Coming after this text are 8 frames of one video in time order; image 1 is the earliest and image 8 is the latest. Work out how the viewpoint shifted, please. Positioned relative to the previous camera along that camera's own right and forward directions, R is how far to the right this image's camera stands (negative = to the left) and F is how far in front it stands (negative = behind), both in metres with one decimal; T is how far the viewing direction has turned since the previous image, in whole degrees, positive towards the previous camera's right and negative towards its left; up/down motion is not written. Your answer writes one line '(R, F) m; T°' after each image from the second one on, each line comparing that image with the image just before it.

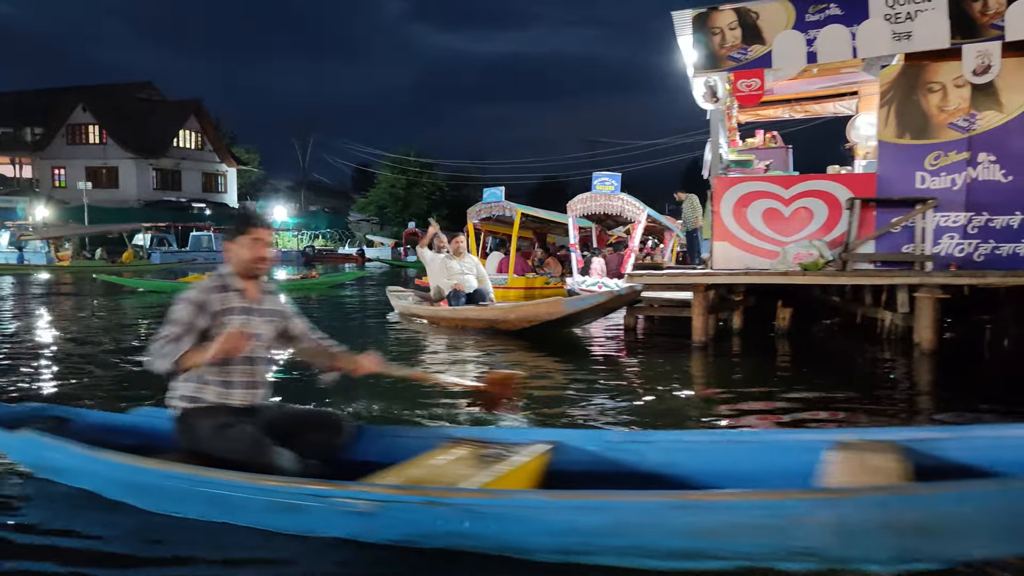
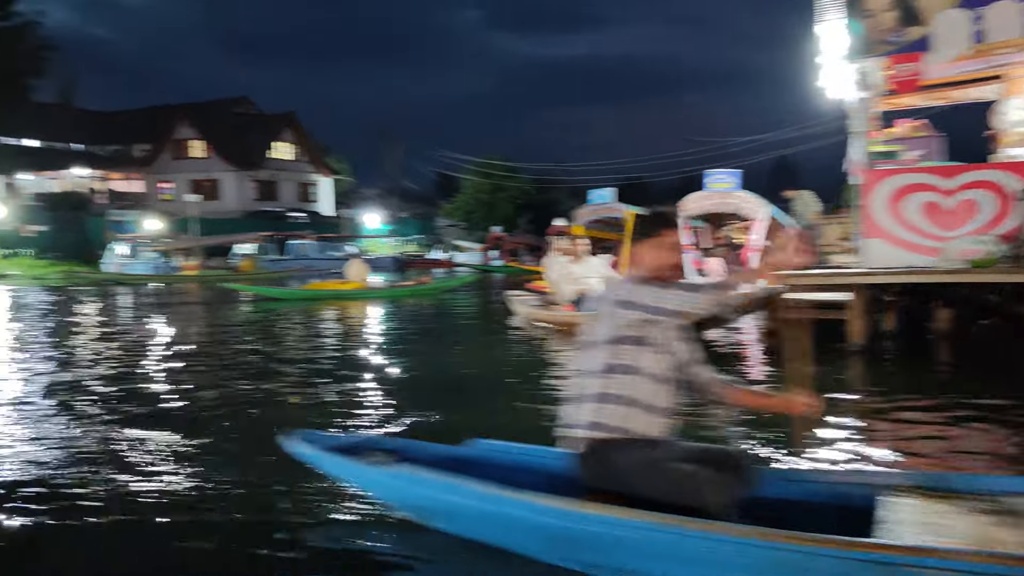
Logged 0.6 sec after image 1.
(-0.5, +0.2) m; -6°
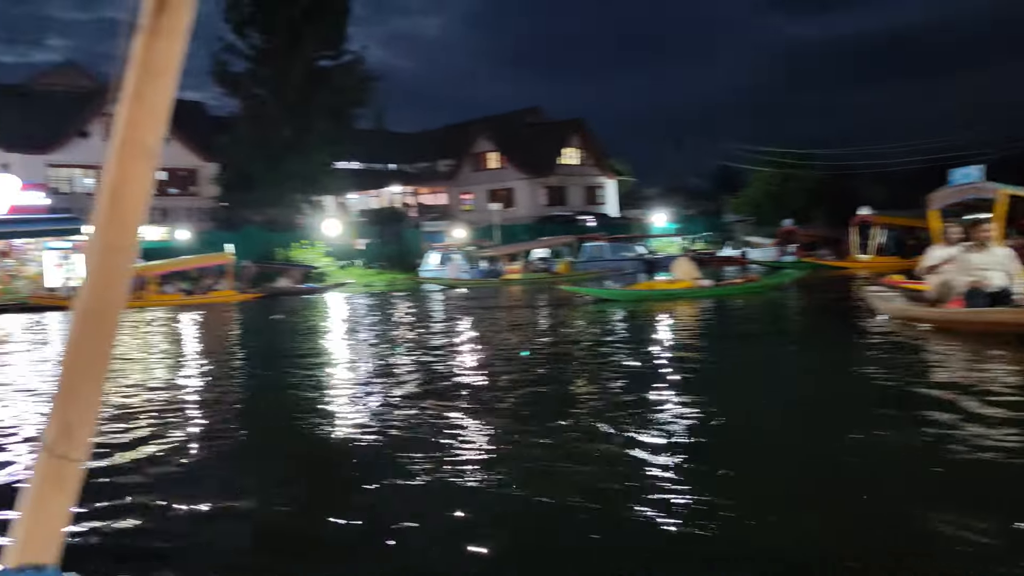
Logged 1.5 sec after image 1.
(-1.0, +0.1) m; -19°
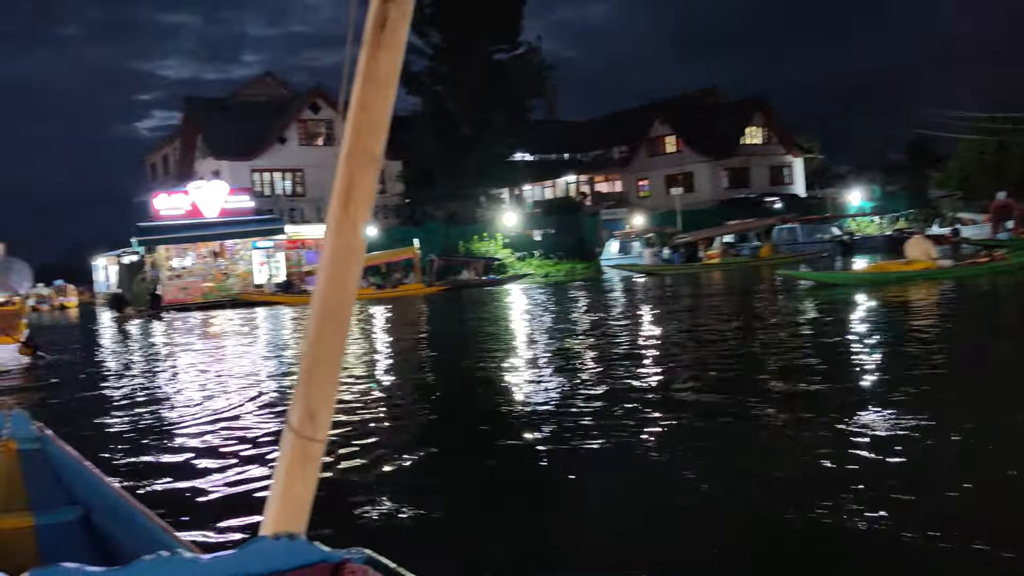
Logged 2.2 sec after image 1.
(-0.8, +0.2) m; -11°
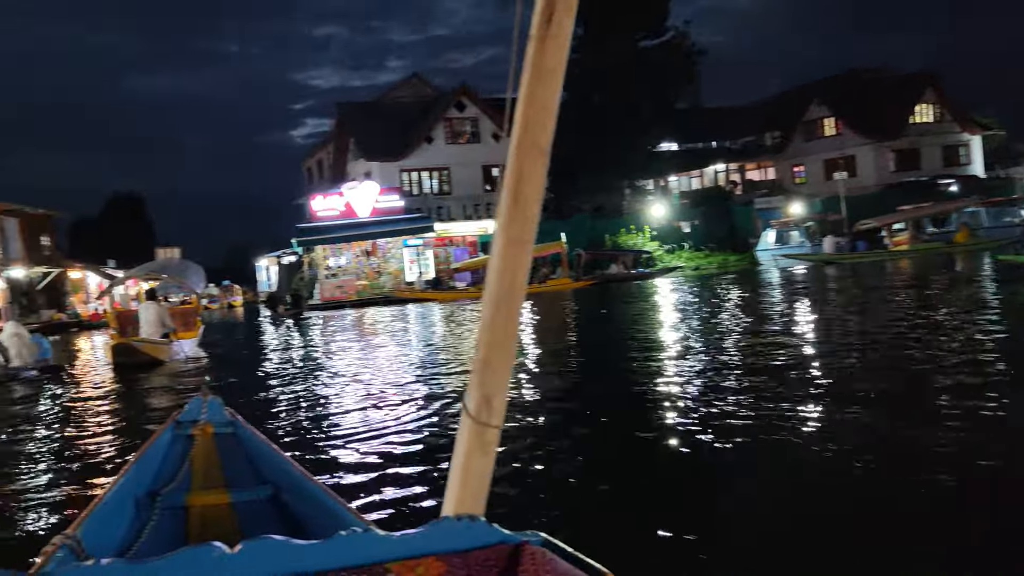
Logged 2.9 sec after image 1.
(-0.6, +0.3) m; -9°
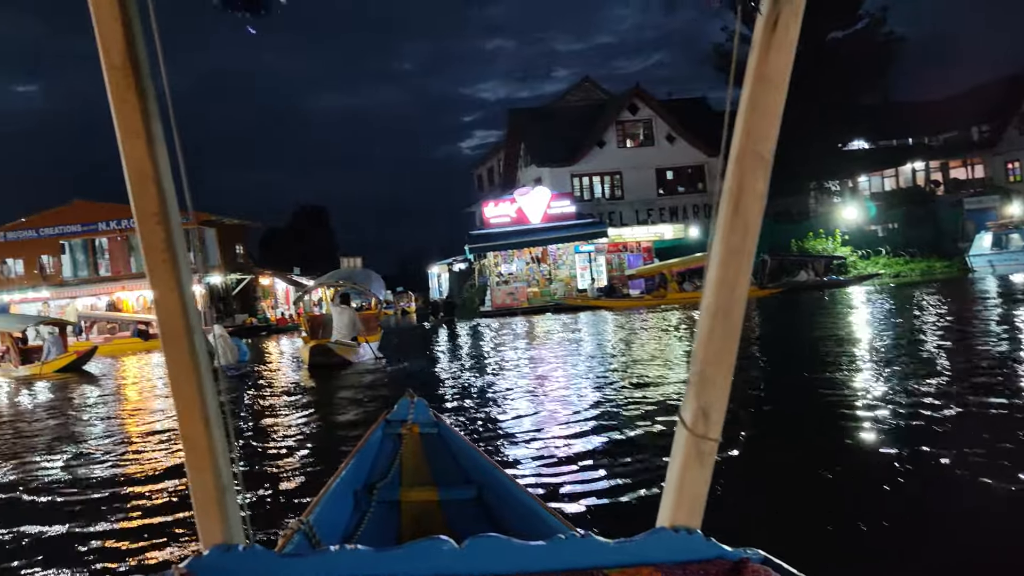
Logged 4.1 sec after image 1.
(-0.8, +0.5) m; -10°
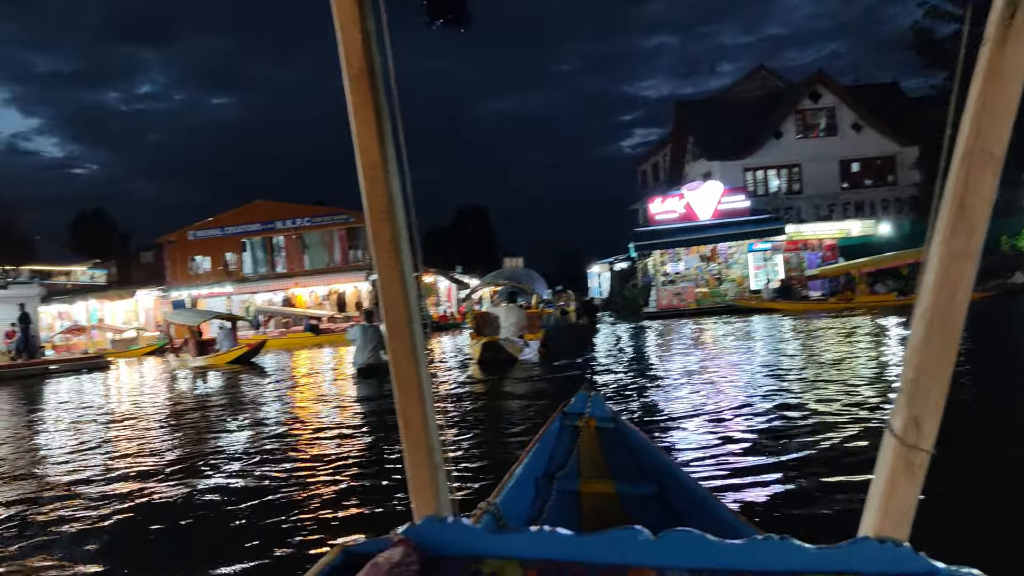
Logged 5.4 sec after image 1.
(-0.5, +0.6) m; -11°
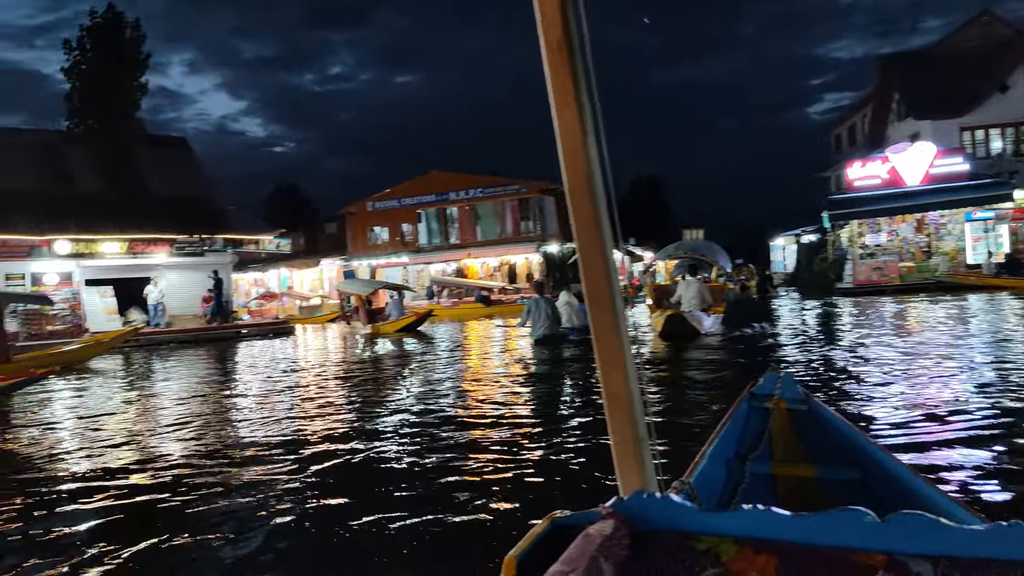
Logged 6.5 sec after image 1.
(-0.4, +0.6) m; -12°
